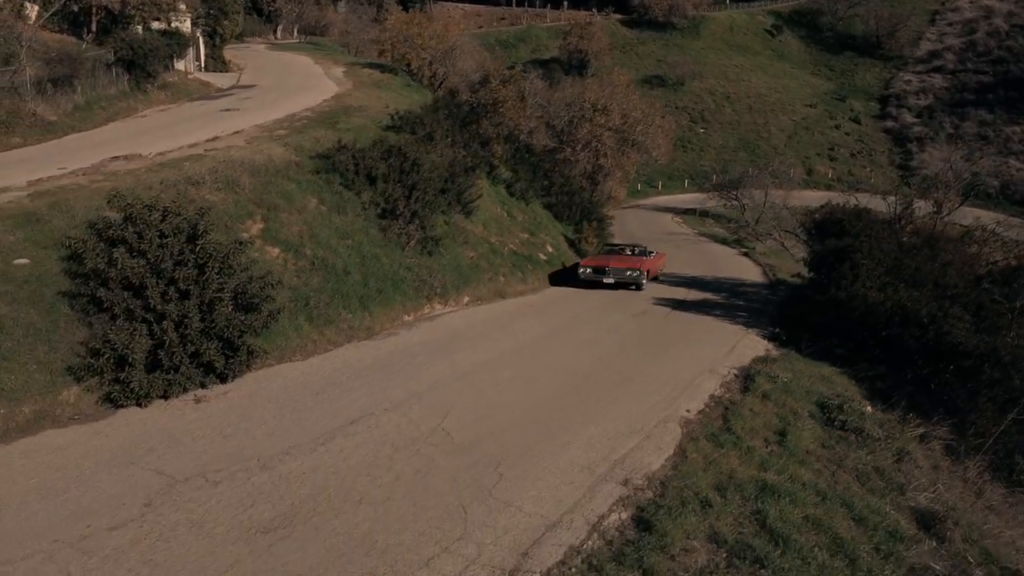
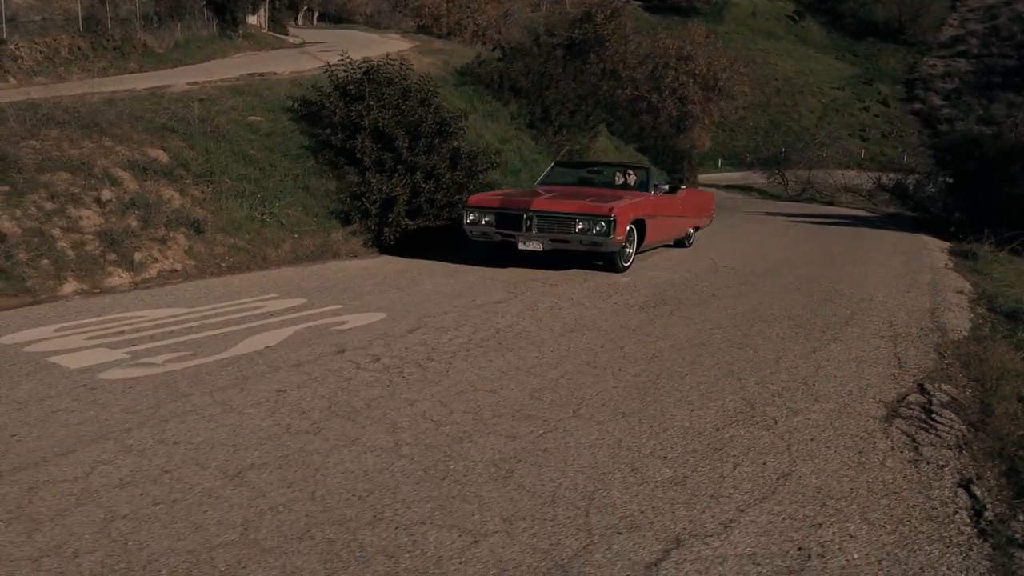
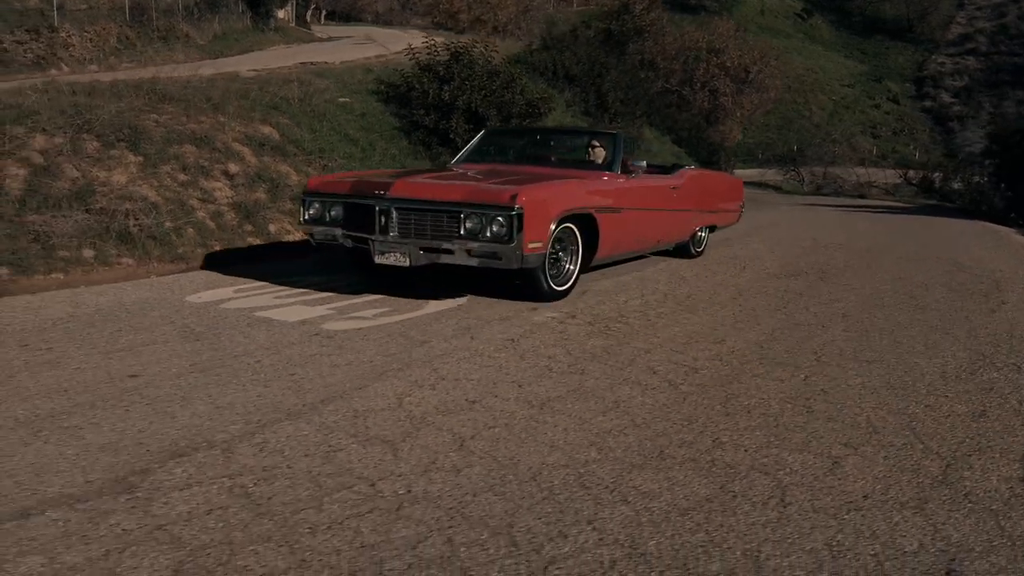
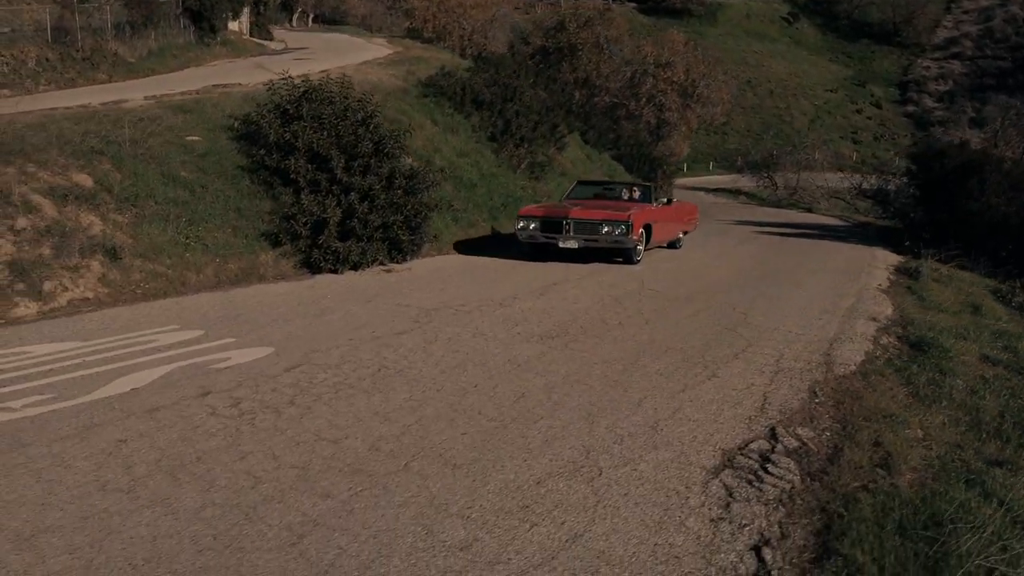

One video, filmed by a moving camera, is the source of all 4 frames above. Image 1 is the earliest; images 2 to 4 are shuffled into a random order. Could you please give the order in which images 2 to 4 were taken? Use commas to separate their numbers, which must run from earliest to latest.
4, 2, 3
